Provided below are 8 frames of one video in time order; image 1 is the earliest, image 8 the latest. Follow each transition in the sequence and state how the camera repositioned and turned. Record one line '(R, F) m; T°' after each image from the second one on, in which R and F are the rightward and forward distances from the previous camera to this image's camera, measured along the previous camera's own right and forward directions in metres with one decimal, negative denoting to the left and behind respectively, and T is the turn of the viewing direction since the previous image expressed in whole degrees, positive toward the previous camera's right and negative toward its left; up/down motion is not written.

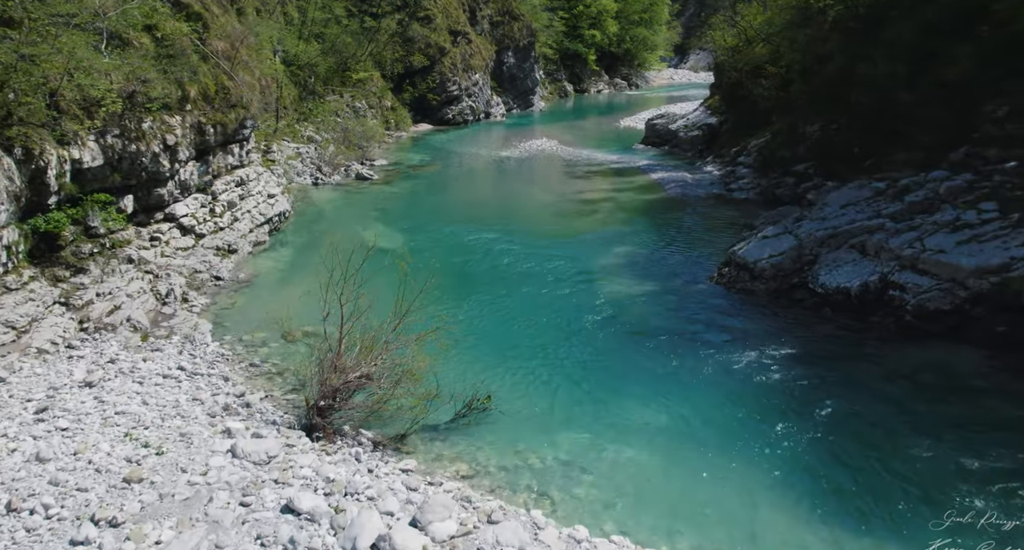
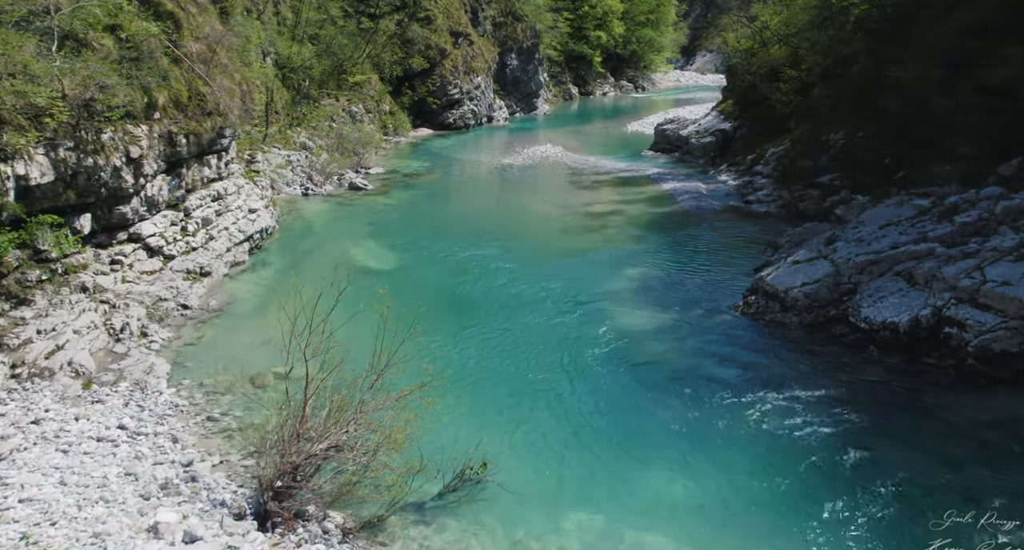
(0.0, +1.5) m; 0°
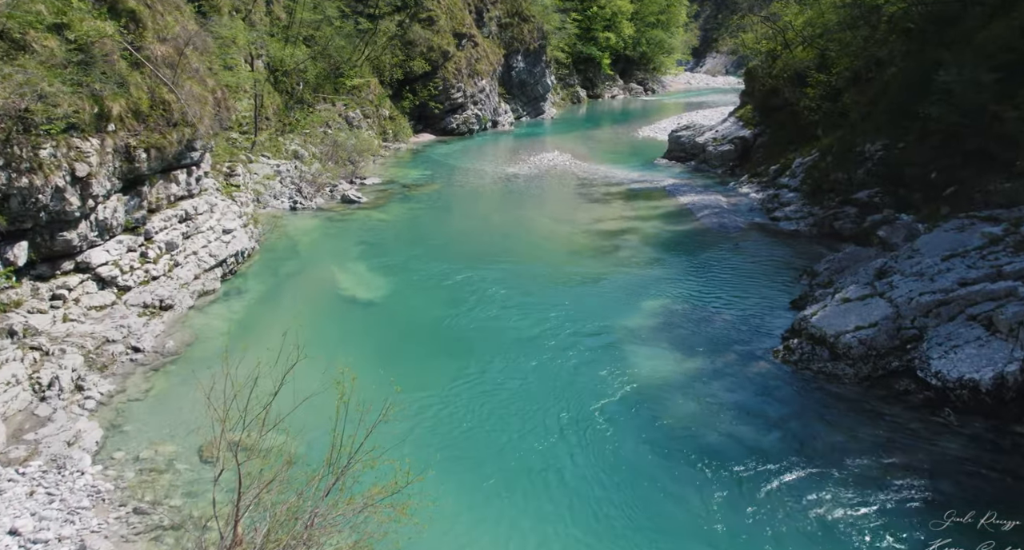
(+0.1, +1.8) m; -1°
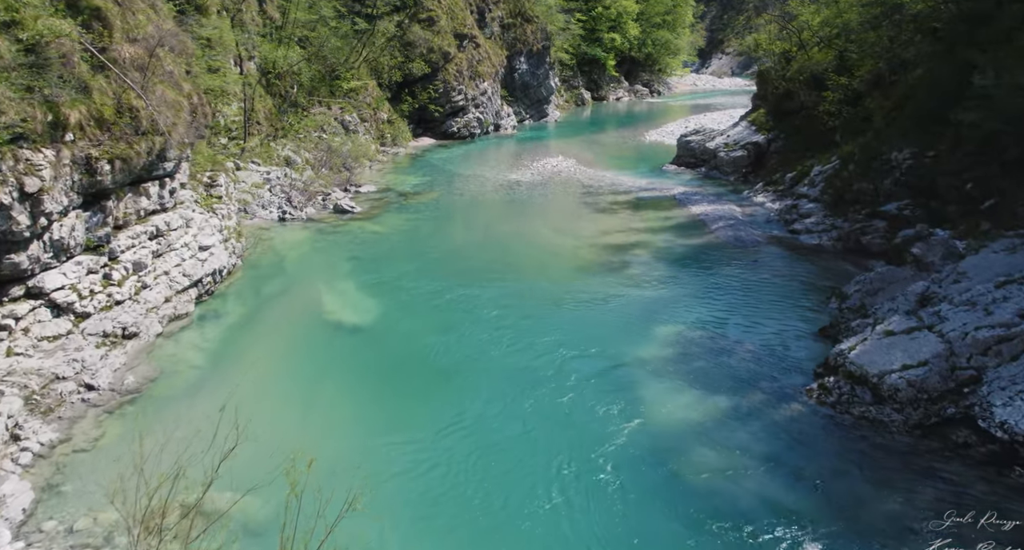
(+0.1, +1.2) m; 0°
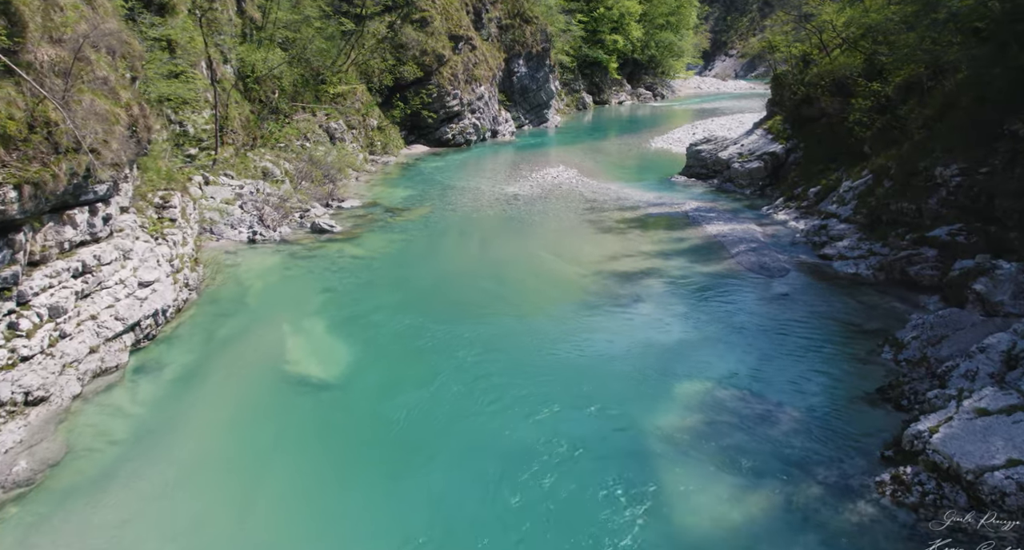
(+0.1, +2.1) m; 0°
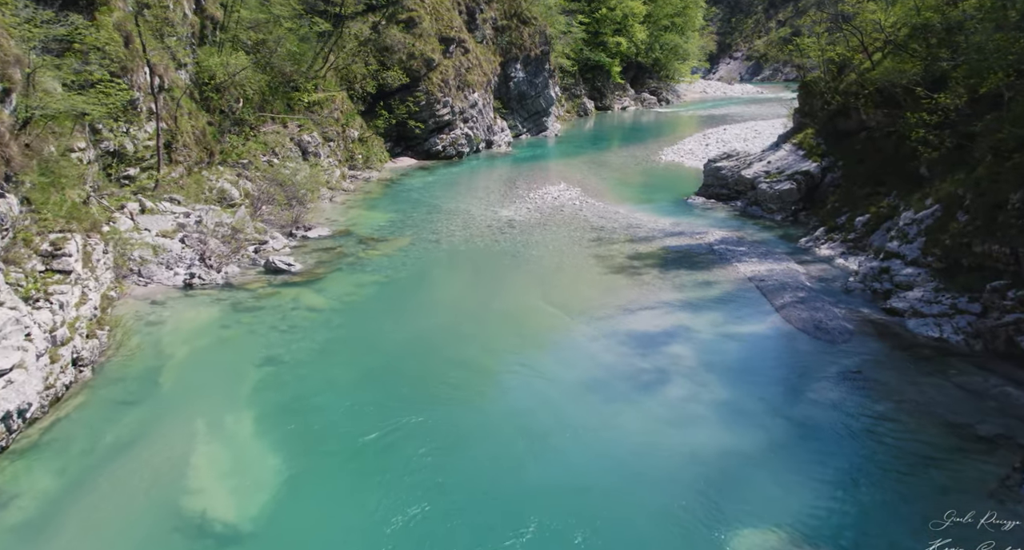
(+0.1, +3.2) m; 0°
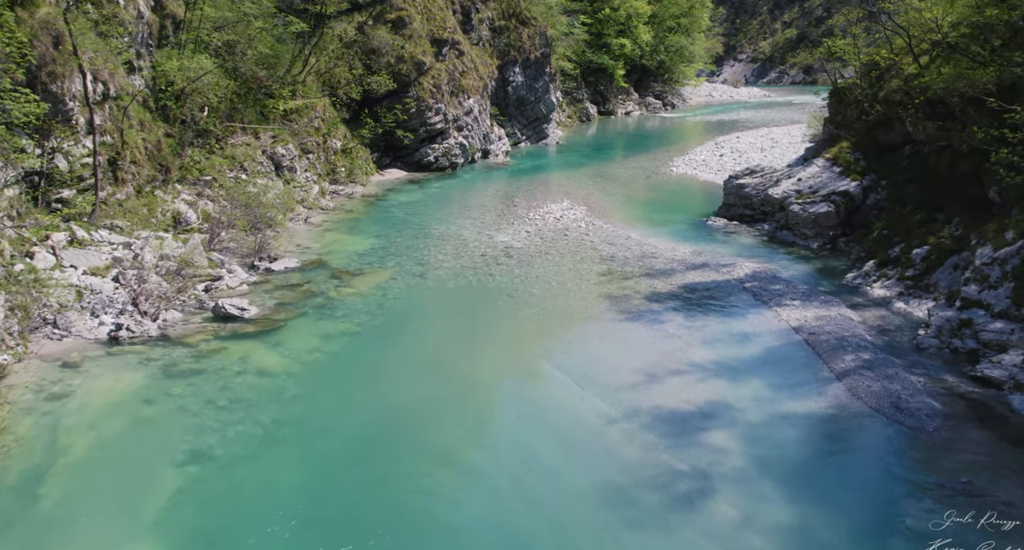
(+0.1, +2.7) m; 0°
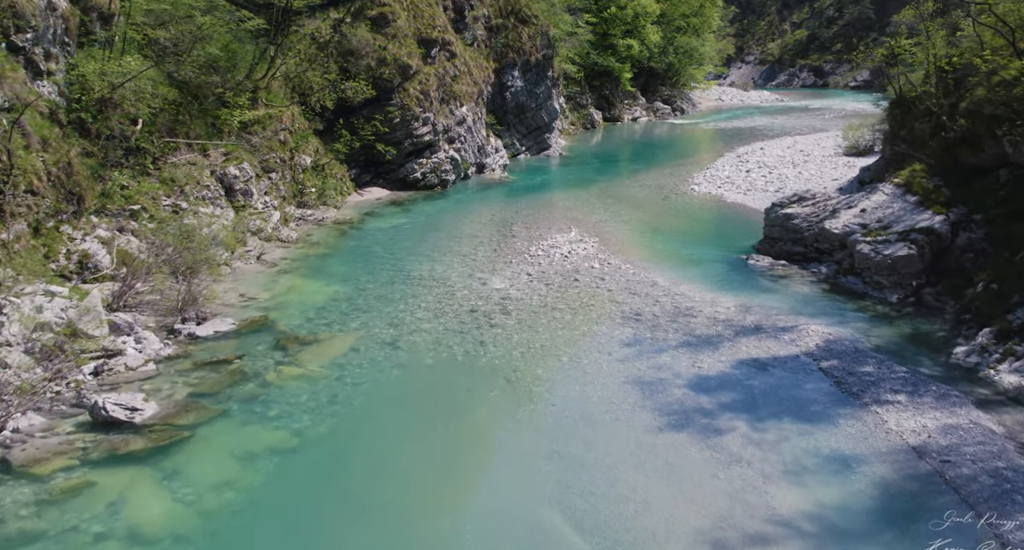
(0.0, +3.9) m; 0°
